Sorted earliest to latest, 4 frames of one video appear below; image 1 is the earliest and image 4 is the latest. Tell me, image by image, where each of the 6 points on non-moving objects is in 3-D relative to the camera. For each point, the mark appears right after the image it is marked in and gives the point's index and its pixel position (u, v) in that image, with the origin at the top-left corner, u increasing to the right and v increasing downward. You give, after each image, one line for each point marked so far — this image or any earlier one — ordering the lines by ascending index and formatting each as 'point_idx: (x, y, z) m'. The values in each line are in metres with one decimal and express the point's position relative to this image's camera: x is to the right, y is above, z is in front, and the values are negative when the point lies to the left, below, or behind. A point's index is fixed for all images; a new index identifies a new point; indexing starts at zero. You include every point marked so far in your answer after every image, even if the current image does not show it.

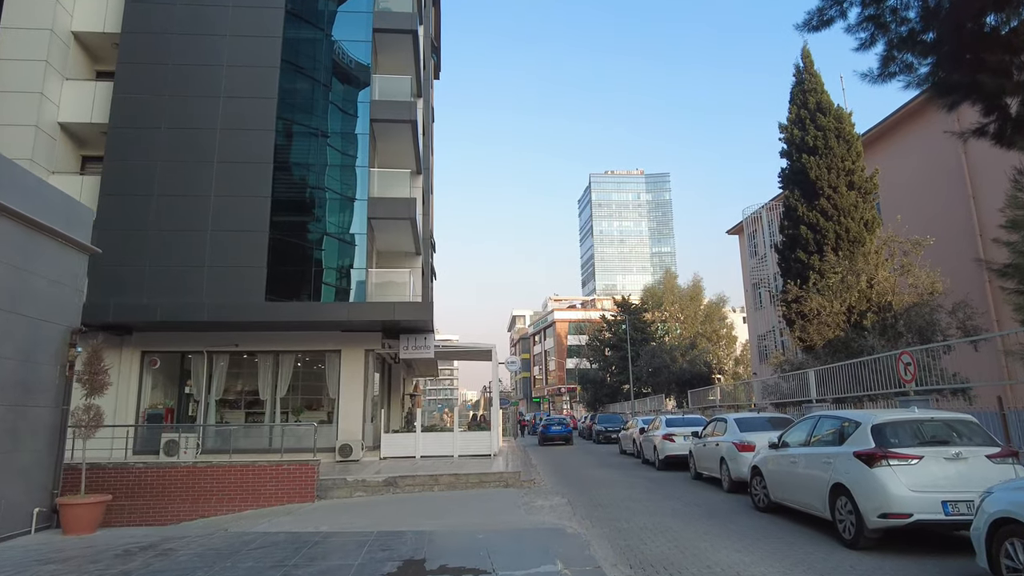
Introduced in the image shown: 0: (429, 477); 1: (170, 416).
0: (-1.9, -4.3, +13.7) m
1: (-10.8, -4.0, +19.4) m
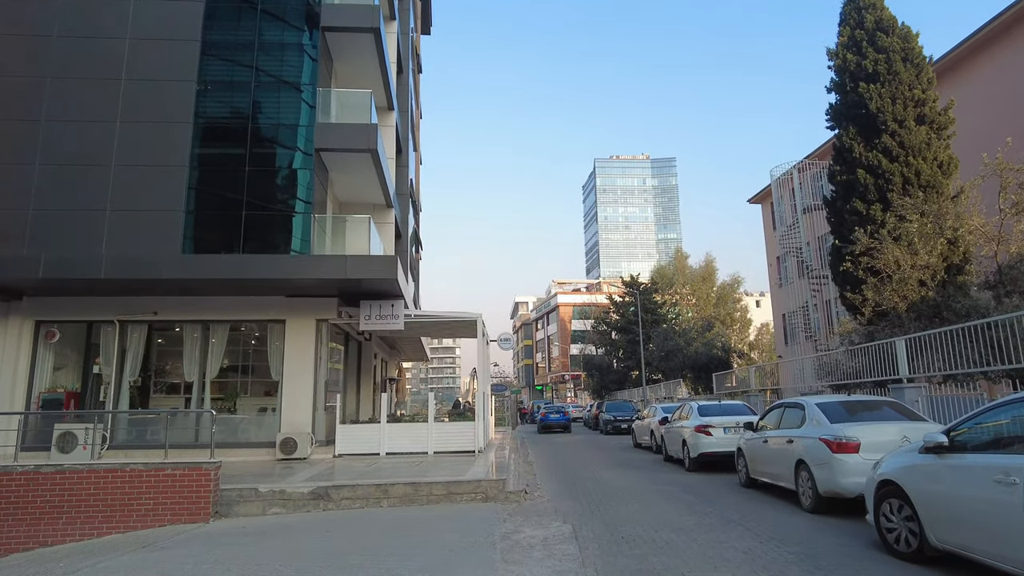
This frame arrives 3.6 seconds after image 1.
0: (-2.2, -3.2, +9.8) m
1: (-11.1, -2.9, +15.5) m
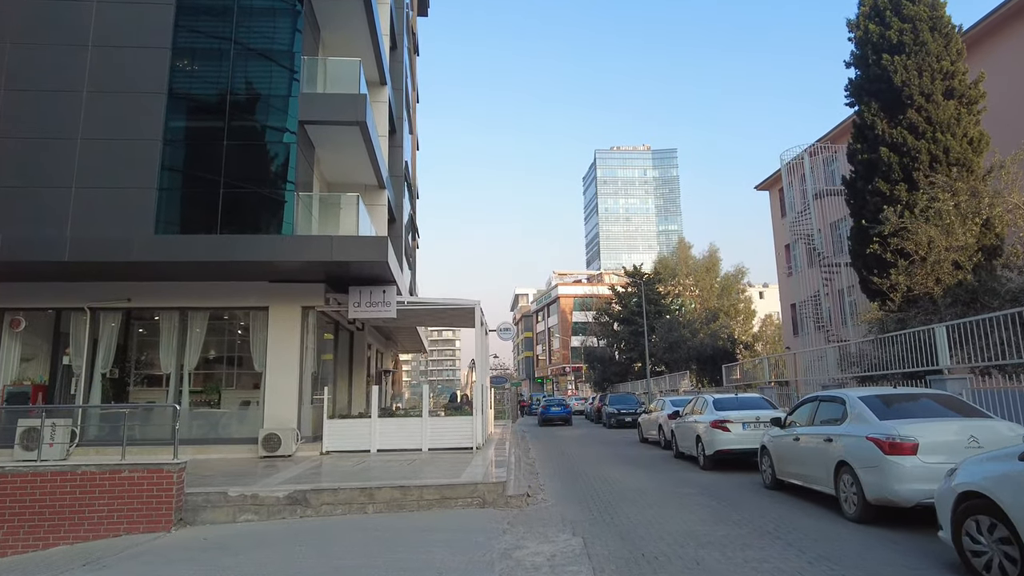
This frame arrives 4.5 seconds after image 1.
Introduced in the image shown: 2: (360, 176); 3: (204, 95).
0: (-2.2, -2.9, +8.7) m
1: (-11.1, -2.5, +14.4) m
2: (-4.3, +3.2, +17.5) m
3: (-7.0, +4.4, +13.9) m
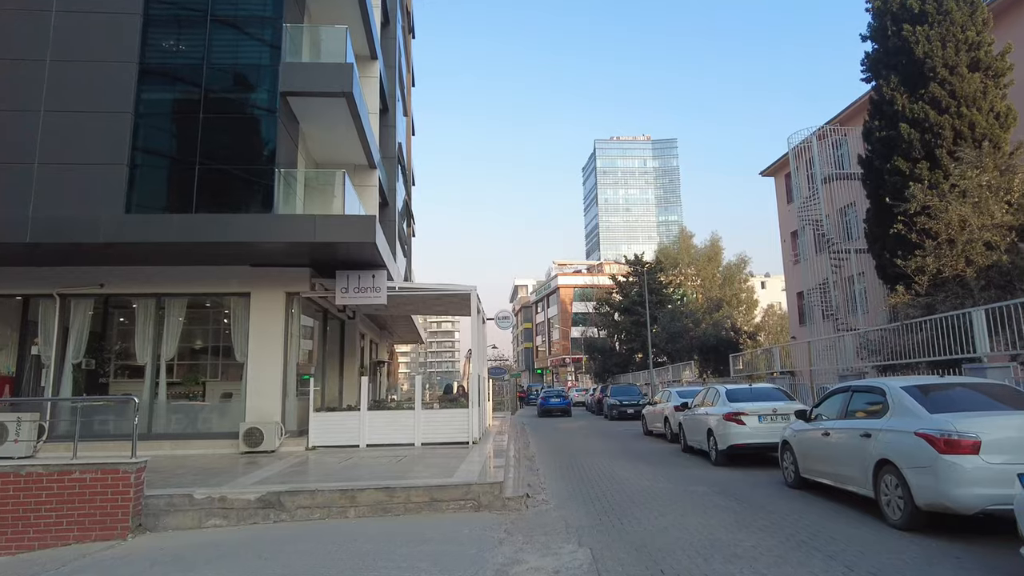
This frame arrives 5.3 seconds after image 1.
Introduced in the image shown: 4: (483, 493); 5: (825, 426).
0: (-2.2, -2.6, +7.8) m
1: (-11.1, -2.2, +13.5) m
2: (-4.4, +3.6, +16.5) m
3: (-7.1, +4.7, +13.0) m
4: (-0.4, -2.7, +8.0) m
5: (+4.1, -1.8, +8.0) m
